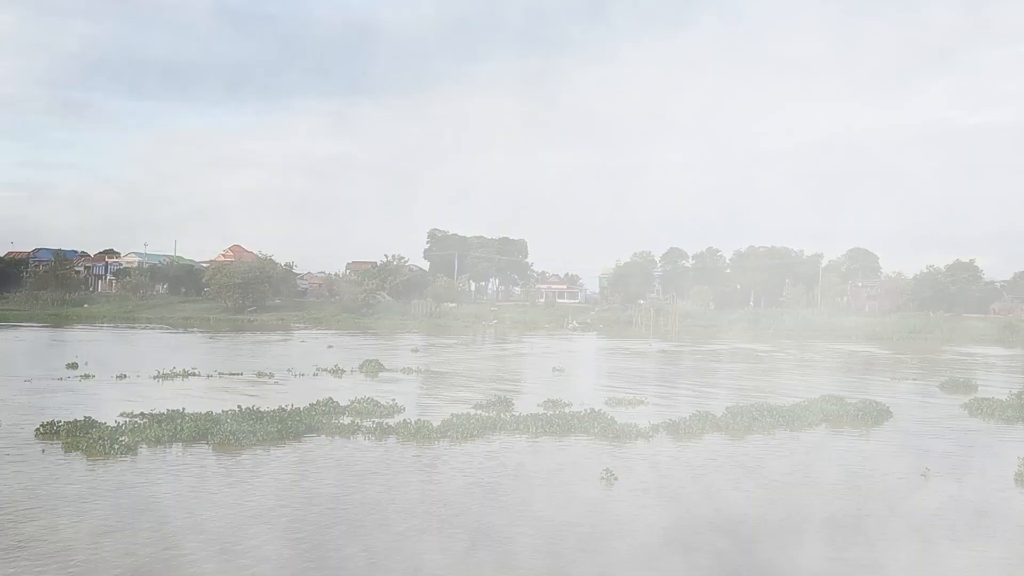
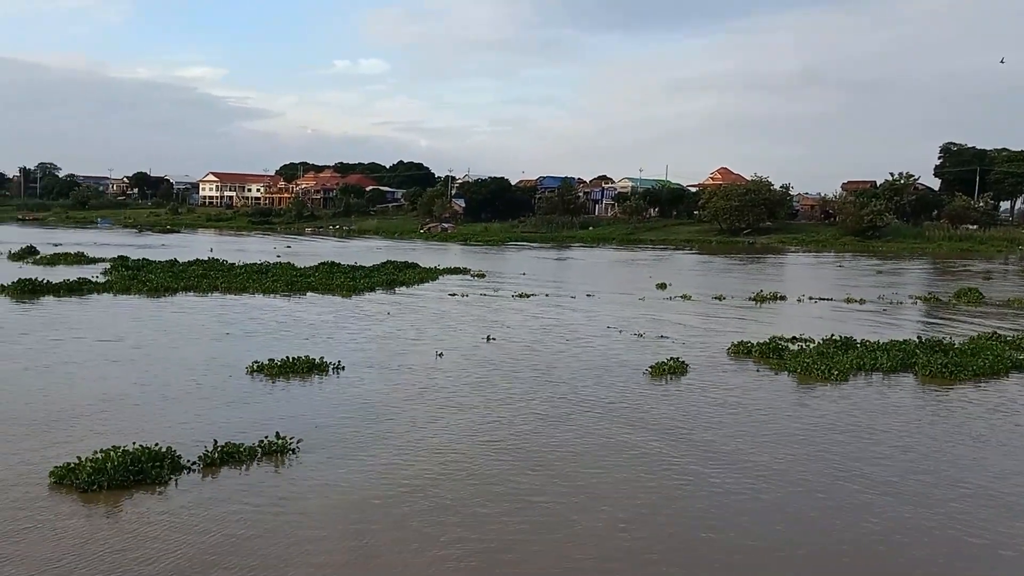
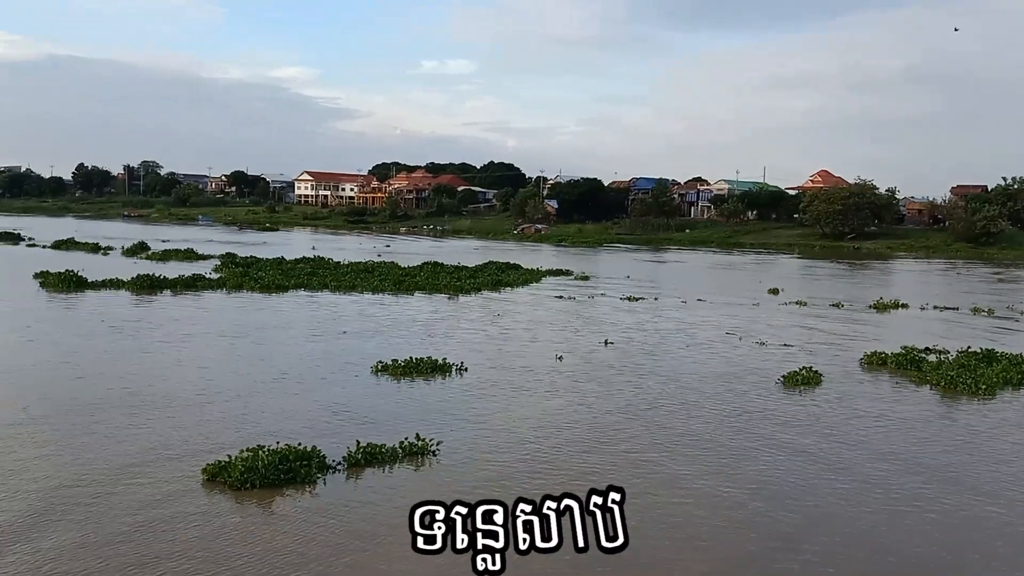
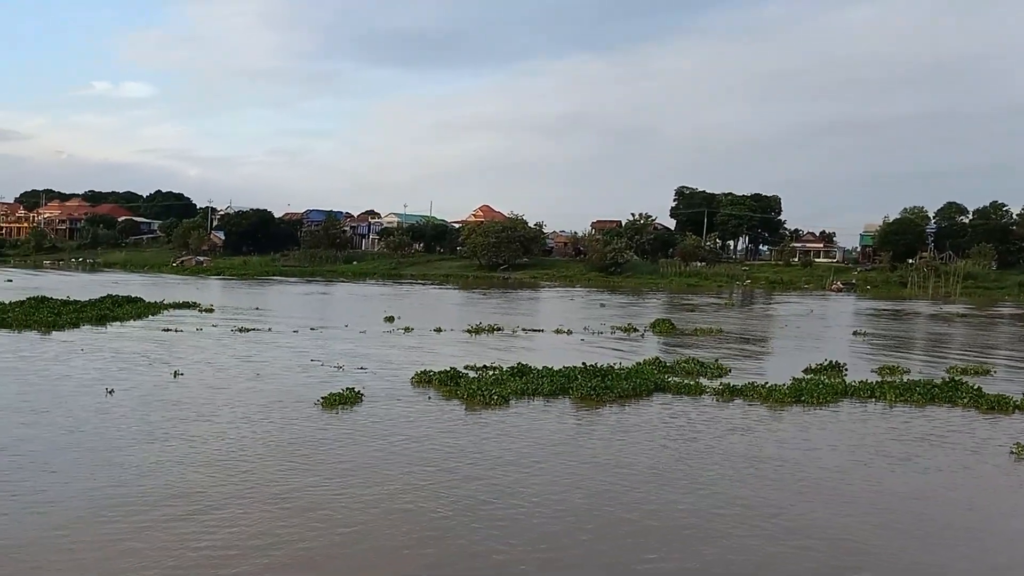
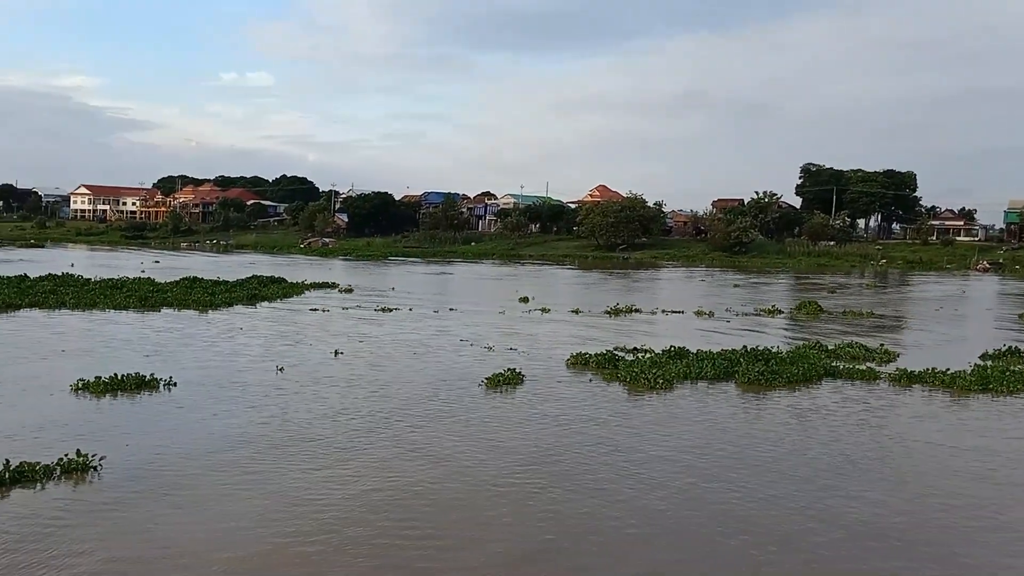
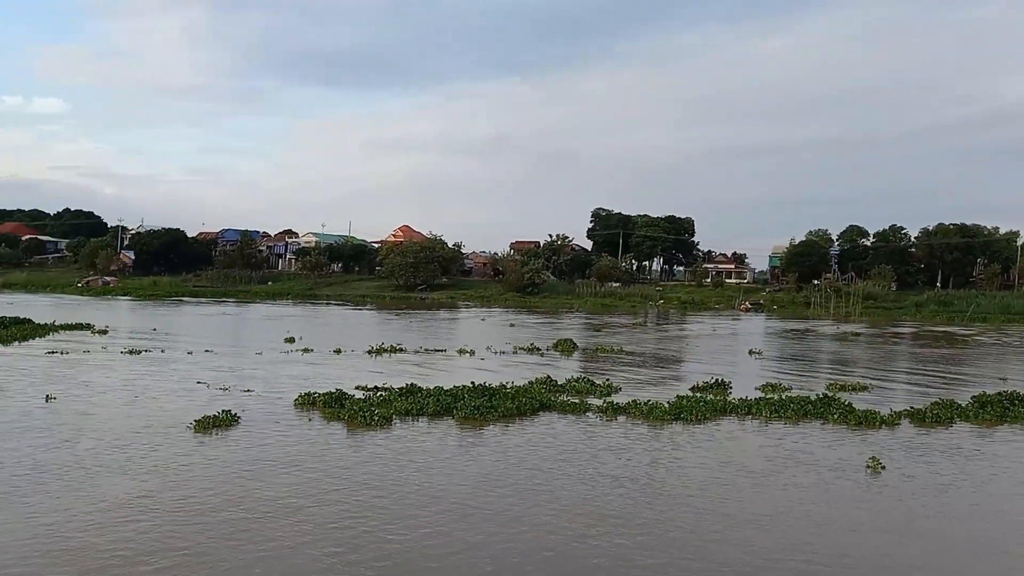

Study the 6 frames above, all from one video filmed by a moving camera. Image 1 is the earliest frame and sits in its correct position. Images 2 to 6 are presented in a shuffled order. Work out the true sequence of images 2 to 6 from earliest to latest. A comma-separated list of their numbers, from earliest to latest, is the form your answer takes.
6, 4, 5, 2, 3
